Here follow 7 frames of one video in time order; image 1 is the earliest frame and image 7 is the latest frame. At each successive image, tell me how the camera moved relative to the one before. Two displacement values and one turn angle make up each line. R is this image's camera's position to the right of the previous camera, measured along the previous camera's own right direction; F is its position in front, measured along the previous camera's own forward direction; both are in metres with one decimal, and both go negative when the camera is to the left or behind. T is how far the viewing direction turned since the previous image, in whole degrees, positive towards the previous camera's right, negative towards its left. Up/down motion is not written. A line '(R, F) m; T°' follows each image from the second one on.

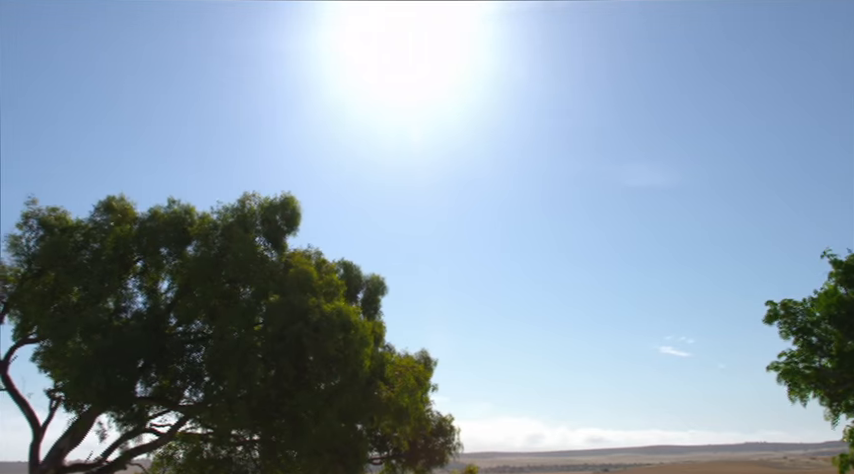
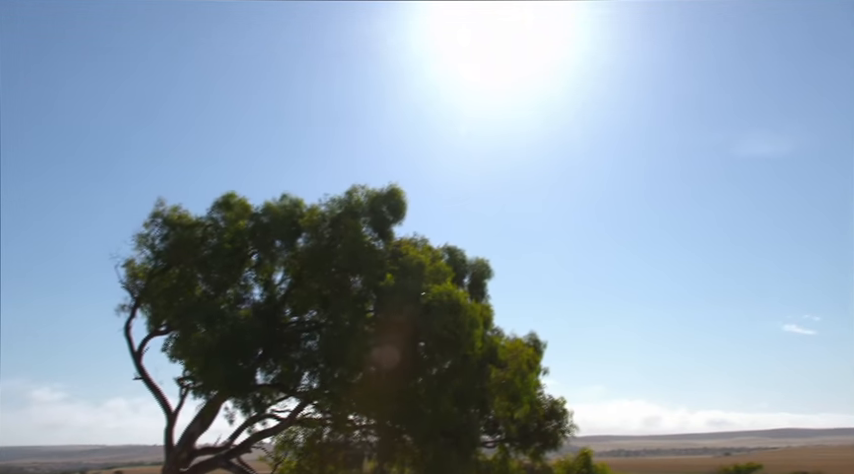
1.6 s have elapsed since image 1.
(-0.3, +0.2) m; -8°
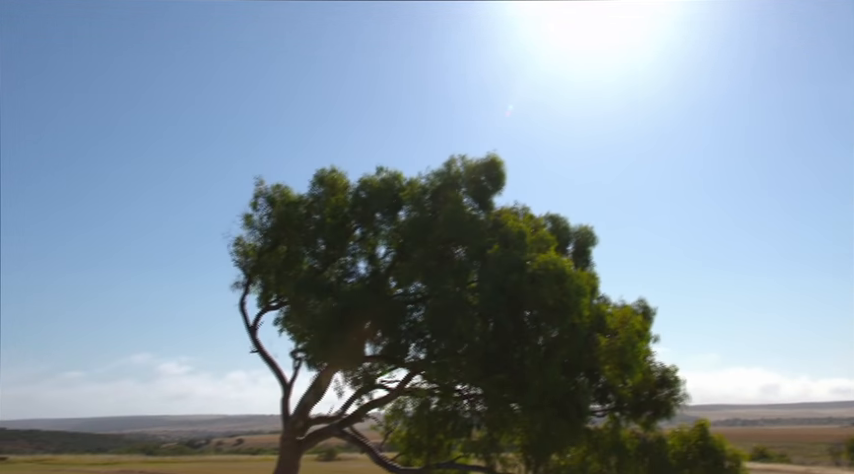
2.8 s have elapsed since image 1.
(-0.5, +0.1) m; -7°
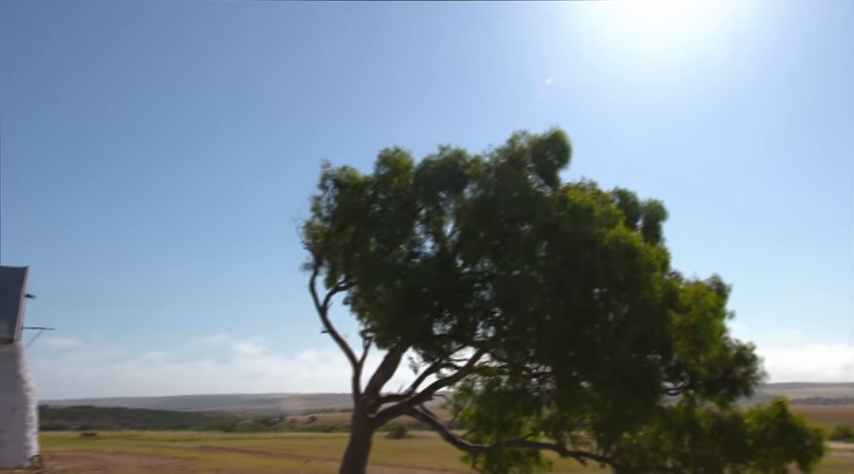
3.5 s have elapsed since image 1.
(-0.4, 0.0) m; -4°
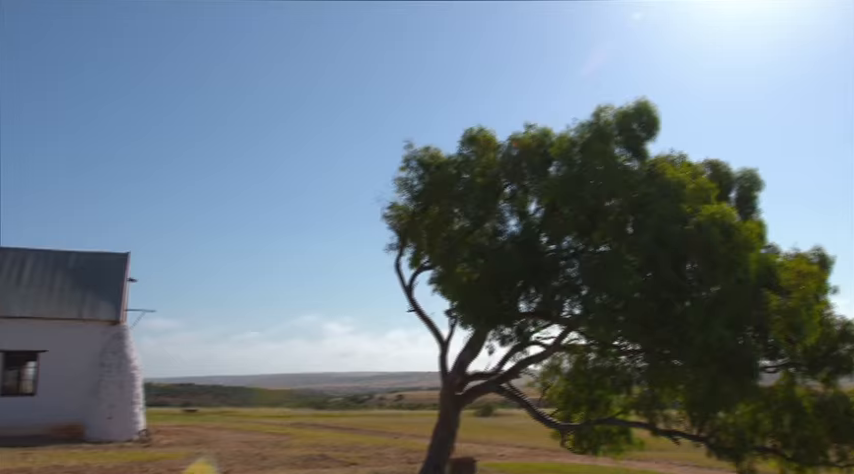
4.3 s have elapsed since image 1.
(-0.6, 0.0) m; -5°
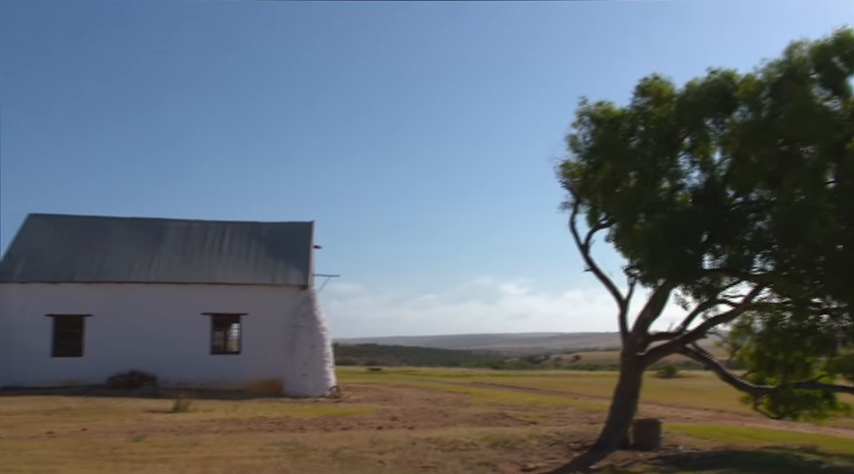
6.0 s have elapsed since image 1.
(-1.1, -0.1) m; -11°
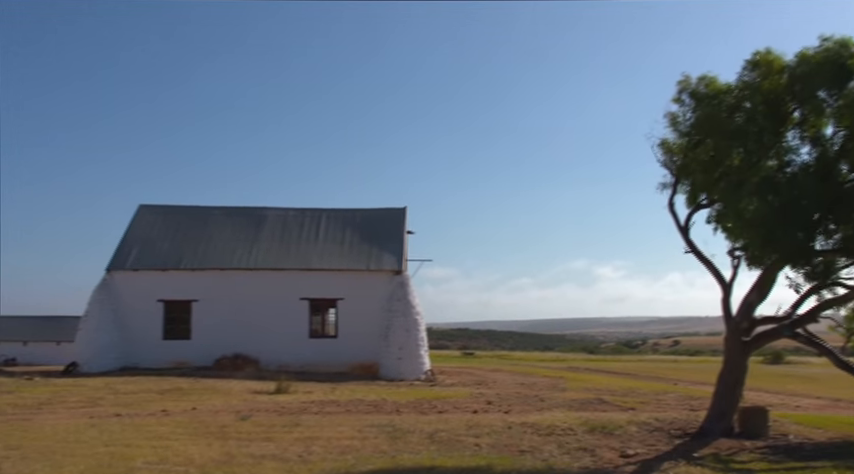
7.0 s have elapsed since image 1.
(-0.5, -0.1) m; -6°
